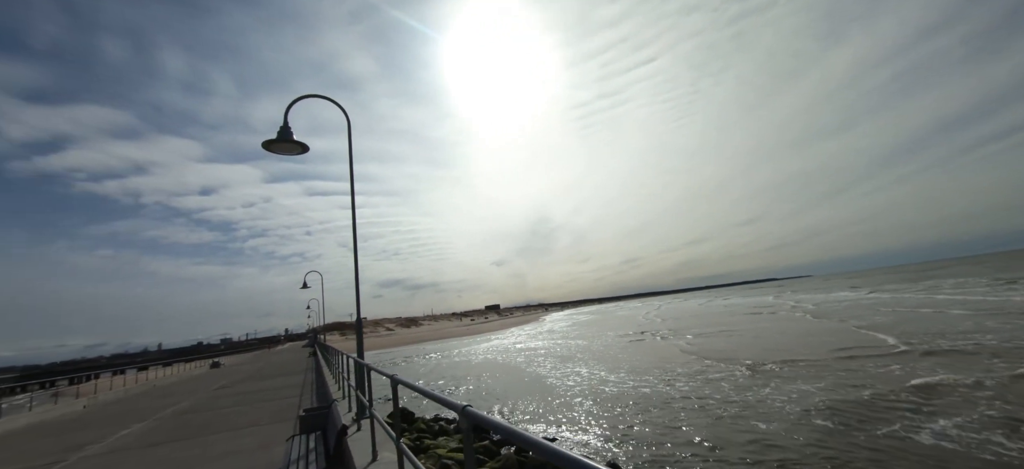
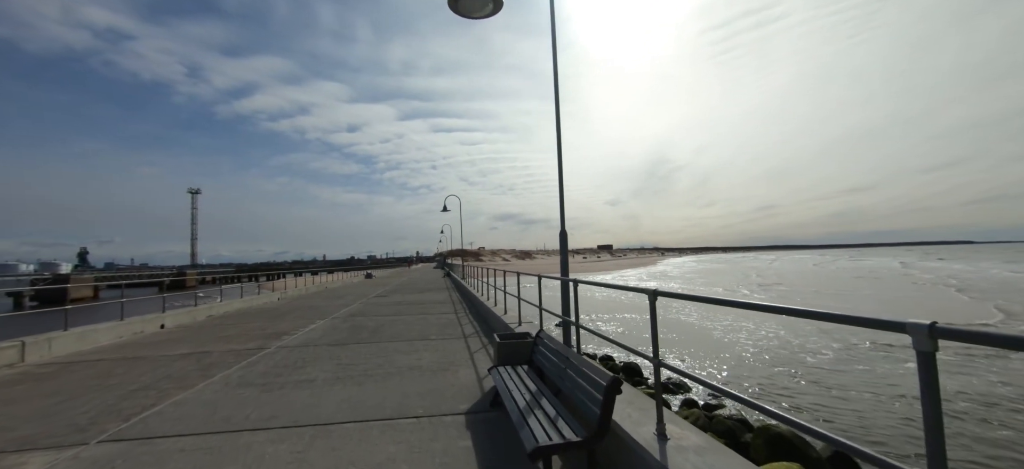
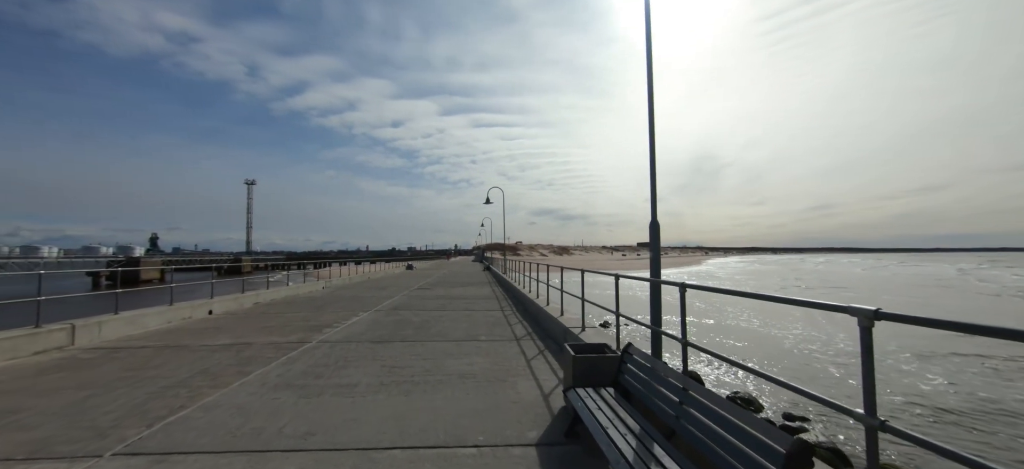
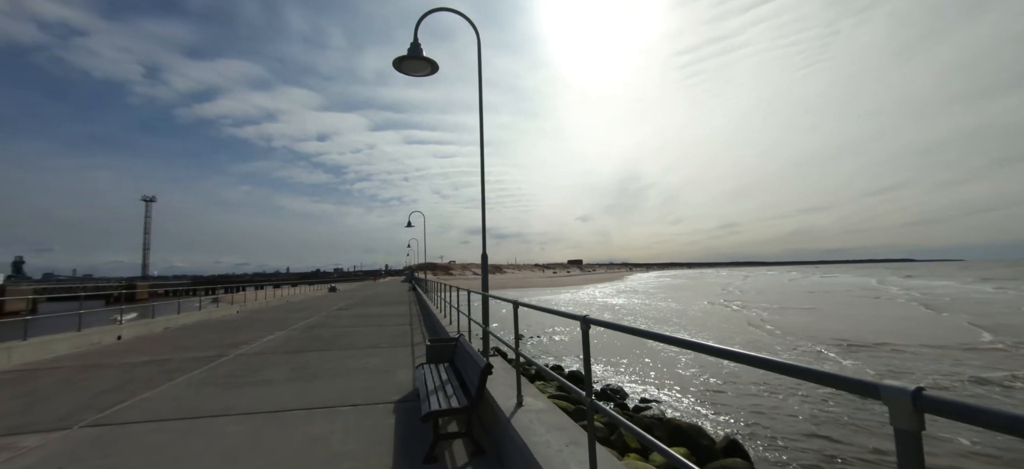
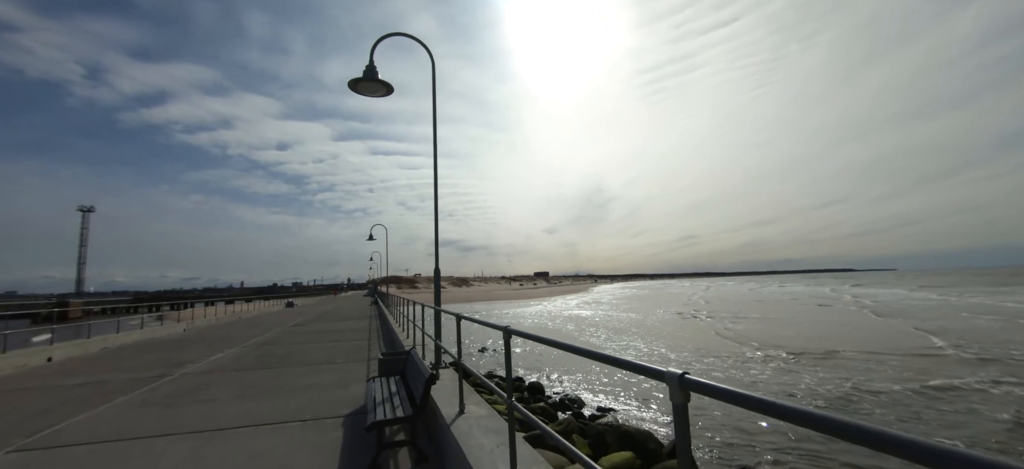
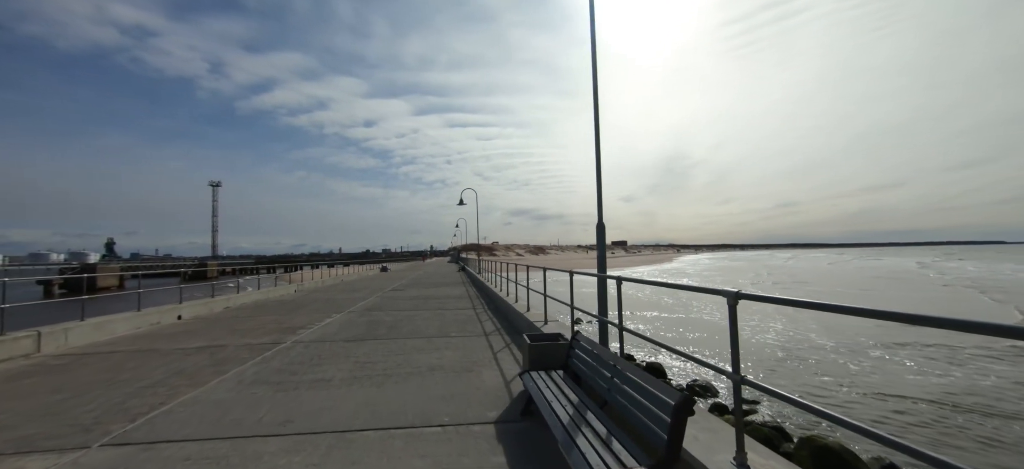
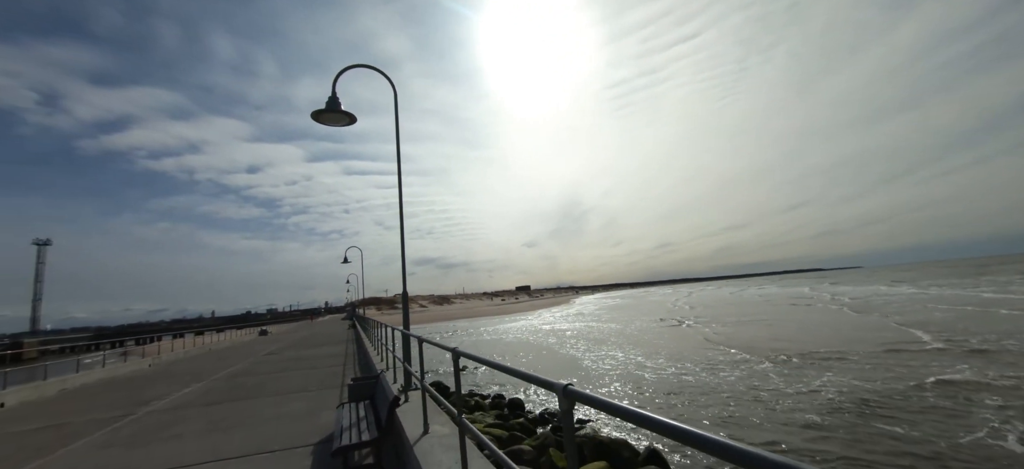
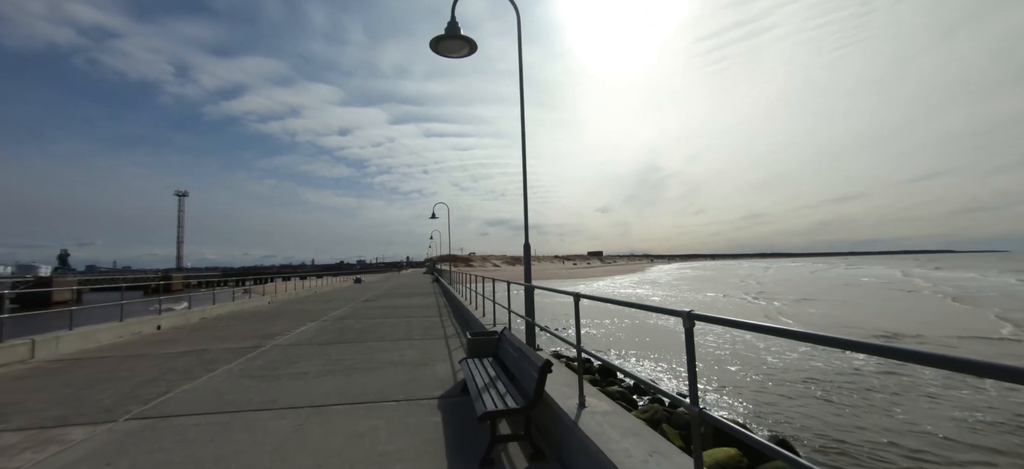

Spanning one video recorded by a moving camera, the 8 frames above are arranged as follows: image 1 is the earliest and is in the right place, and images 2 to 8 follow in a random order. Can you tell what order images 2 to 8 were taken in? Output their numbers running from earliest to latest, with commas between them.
7, 5, 4, 8, 2, 6, 3
